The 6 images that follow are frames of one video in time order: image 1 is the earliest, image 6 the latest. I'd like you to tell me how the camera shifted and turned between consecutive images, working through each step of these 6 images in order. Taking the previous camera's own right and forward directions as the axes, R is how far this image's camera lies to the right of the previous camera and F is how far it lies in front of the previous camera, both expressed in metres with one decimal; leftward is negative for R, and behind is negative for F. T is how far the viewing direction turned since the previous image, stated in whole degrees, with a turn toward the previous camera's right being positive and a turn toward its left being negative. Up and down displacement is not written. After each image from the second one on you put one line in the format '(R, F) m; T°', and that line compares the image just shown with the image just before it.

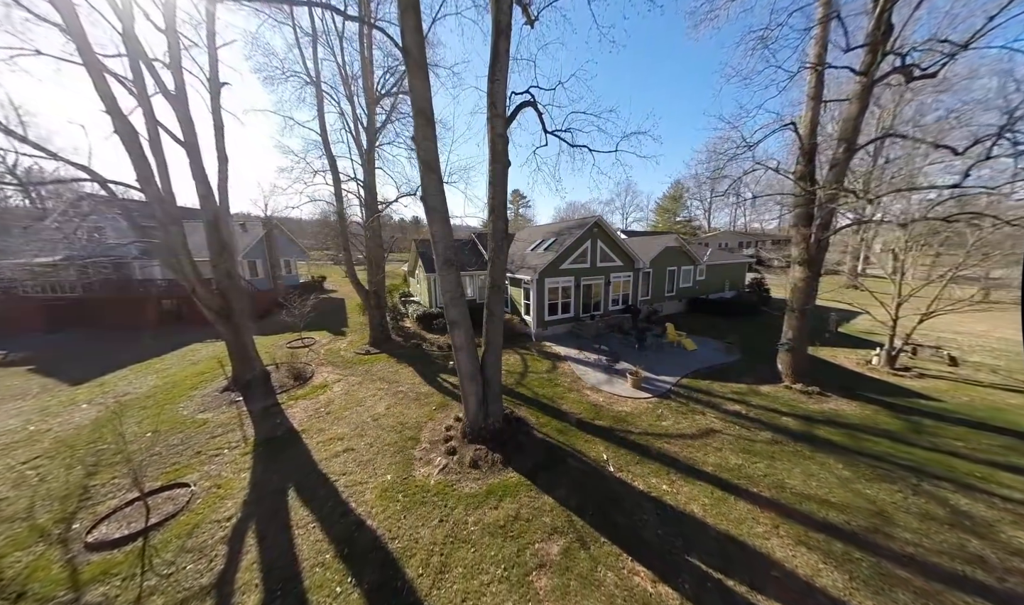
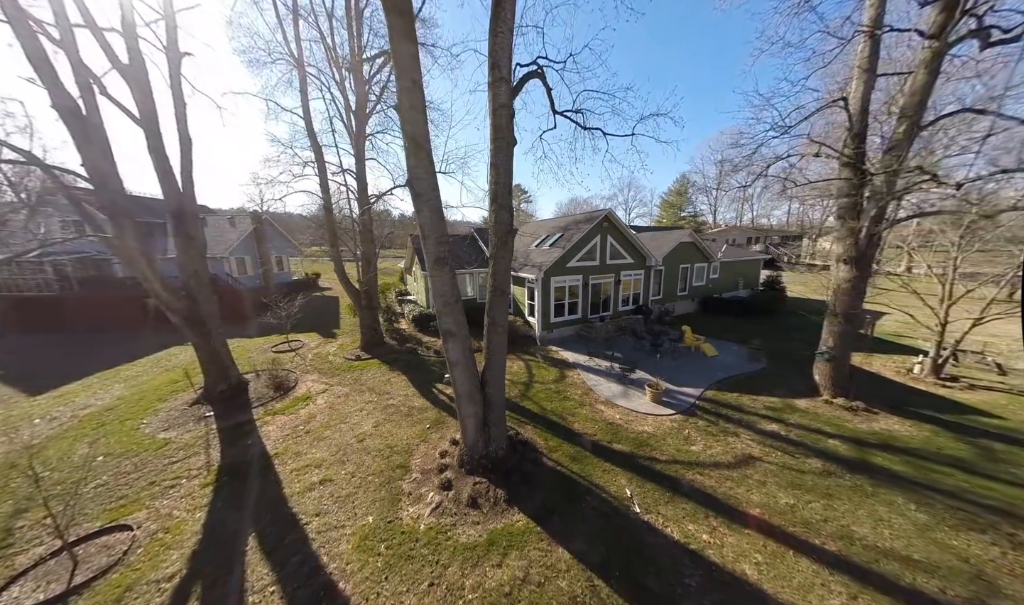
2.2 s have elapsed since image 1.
(-0.1, +0.9) m; 0°
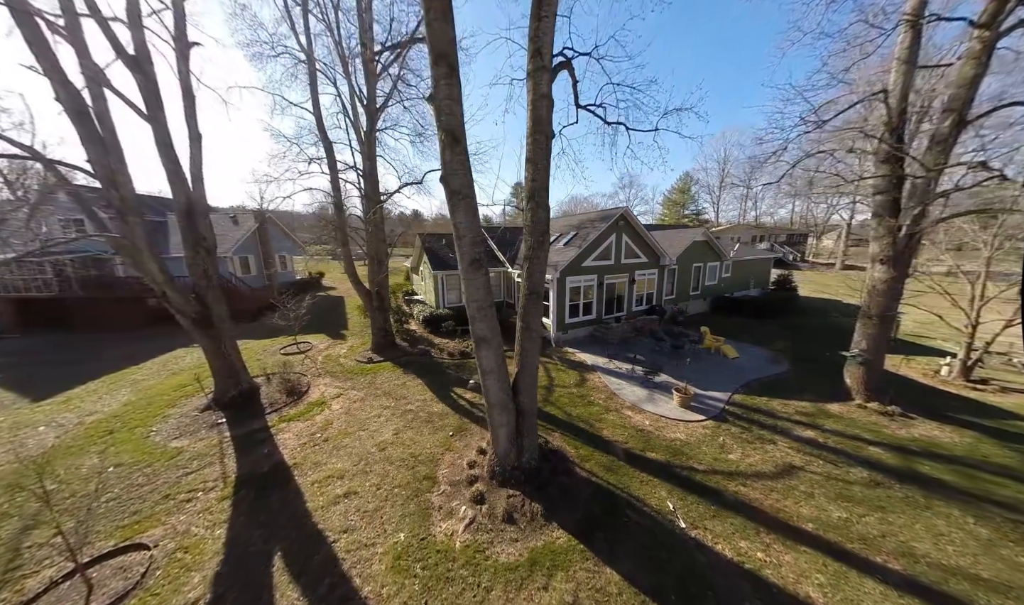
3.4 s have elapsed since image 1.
(-0.6, +0.2) m; 0°
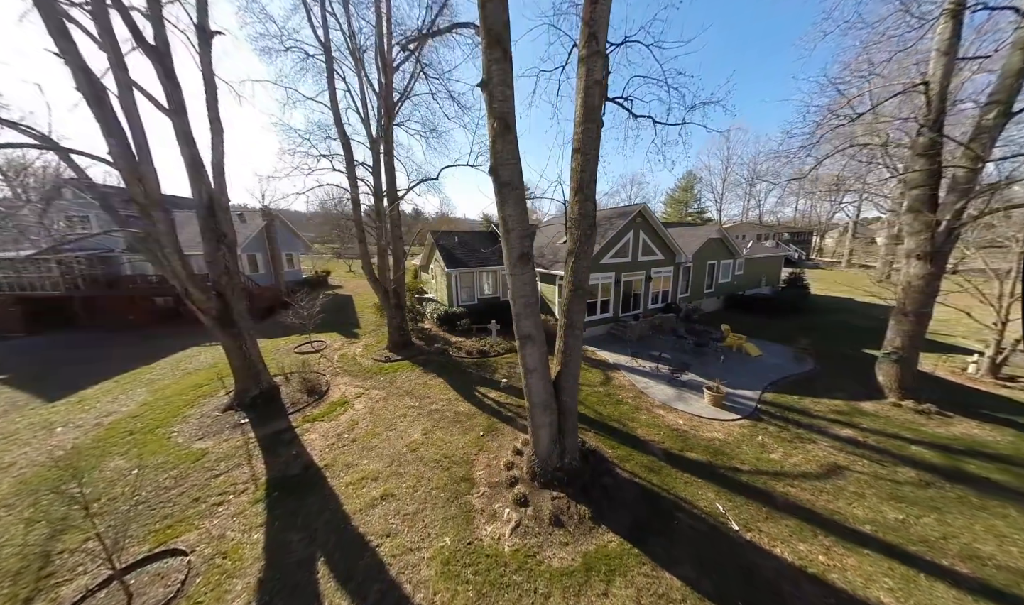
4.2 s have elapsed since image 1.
(-0.7, +0.1) m; 0°
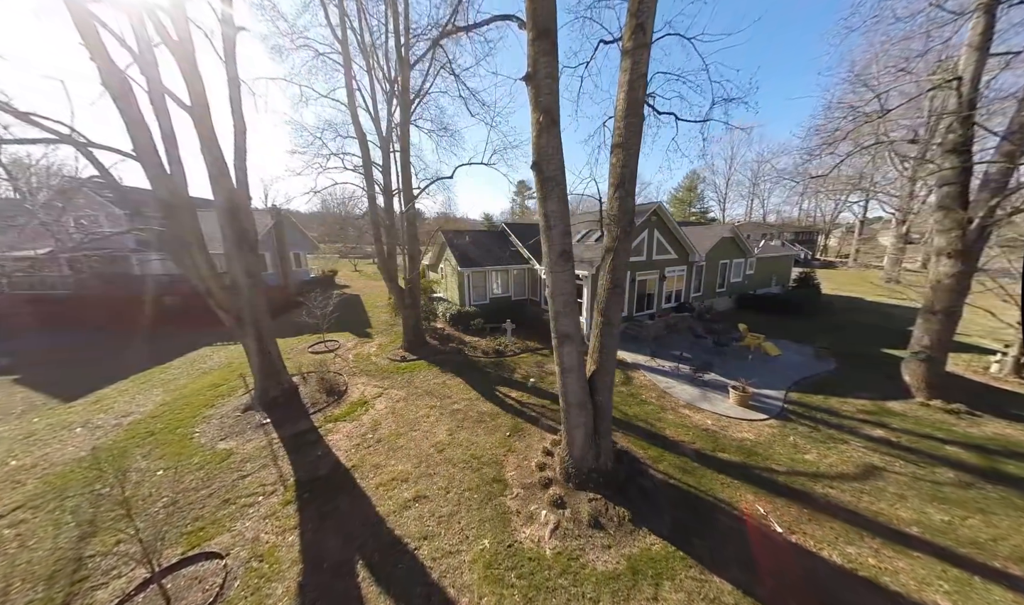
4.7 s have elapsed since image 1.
(-0.6, +0.1) m; 0°
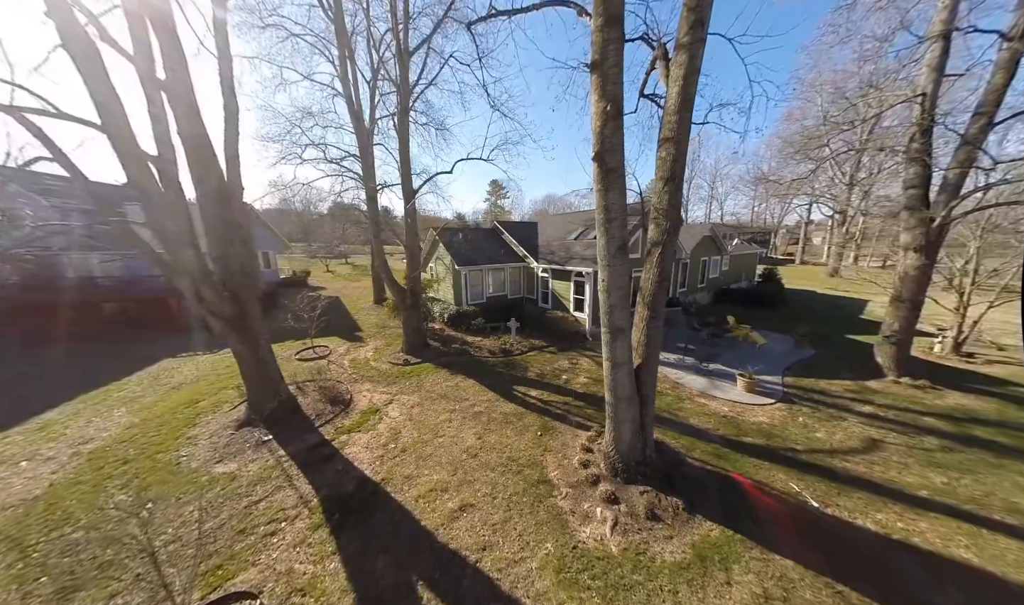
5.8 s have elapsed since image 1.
(-1.1, +0.2) m; +6°
